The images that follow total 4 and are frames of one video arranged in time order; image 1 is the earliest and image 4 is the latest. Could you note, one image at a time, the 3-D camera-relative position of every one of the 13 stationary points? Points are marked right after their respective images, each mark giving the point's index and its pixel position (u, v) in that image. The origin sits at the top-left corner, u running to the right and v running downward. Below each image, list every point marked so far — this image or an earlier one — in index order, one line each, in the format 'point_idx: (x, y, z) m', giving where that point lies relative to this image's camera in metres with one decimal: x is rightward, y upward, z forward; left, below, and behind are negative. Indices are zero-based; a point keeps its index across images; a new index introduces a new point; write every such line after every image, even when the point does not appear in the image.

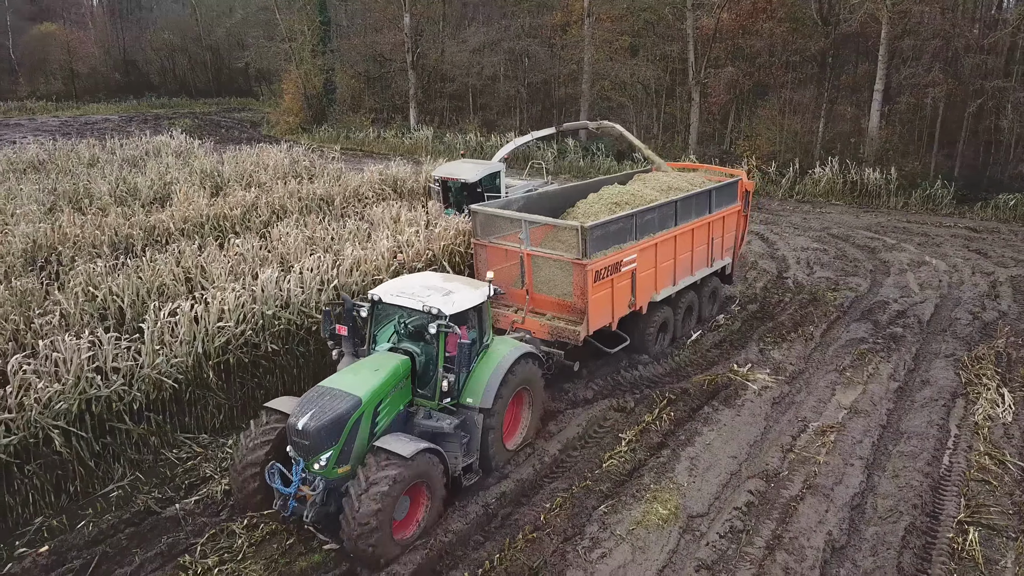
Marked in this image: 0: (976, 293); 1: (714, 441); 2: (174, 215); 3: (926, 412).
0: (+6.7, -0.1, +9.2) m
1: (+1.8, -1.3, +5.6) m
2: (-4.2, +0.9, +7.8) m
3: (+4.0, -1.2, +6.1) m
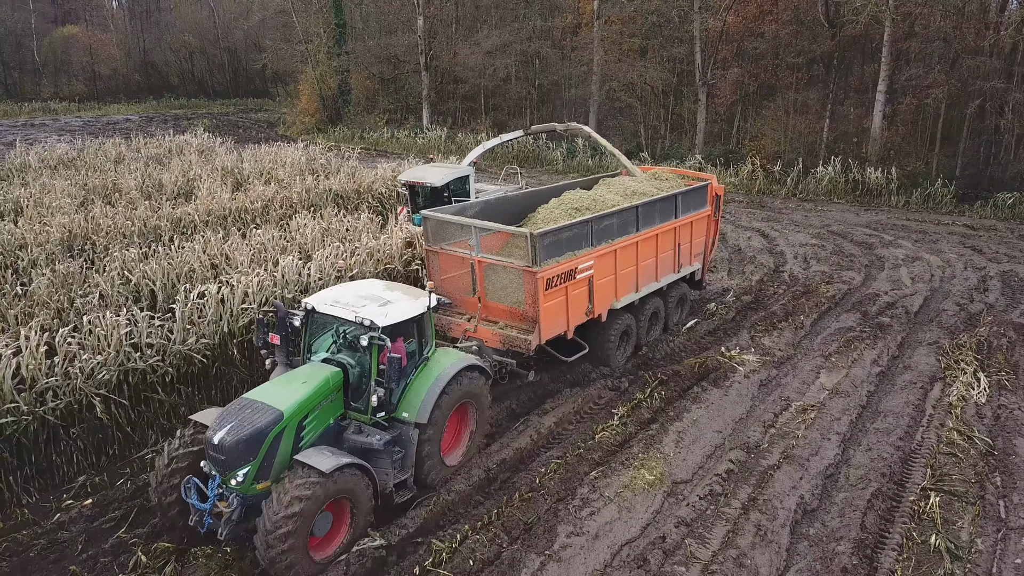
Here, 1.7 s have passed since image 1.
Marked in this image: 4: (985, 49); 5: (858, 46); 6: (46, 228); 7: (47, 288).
0: (+6.8, 0.0, +9.5) m
1: (+1.8, -1.2, +6.0) m
2: (-4.1, +1.1, +8.4) m
3: (+4.0, -1.1, +6.5) m
4: (+11.1, +5.6, +14.8) m
5: (+9.3, +6.5, +17.1) m
6: (-5.3, +0.7, +7.2) m
7: (-4.2, 0.0, +5.8) m
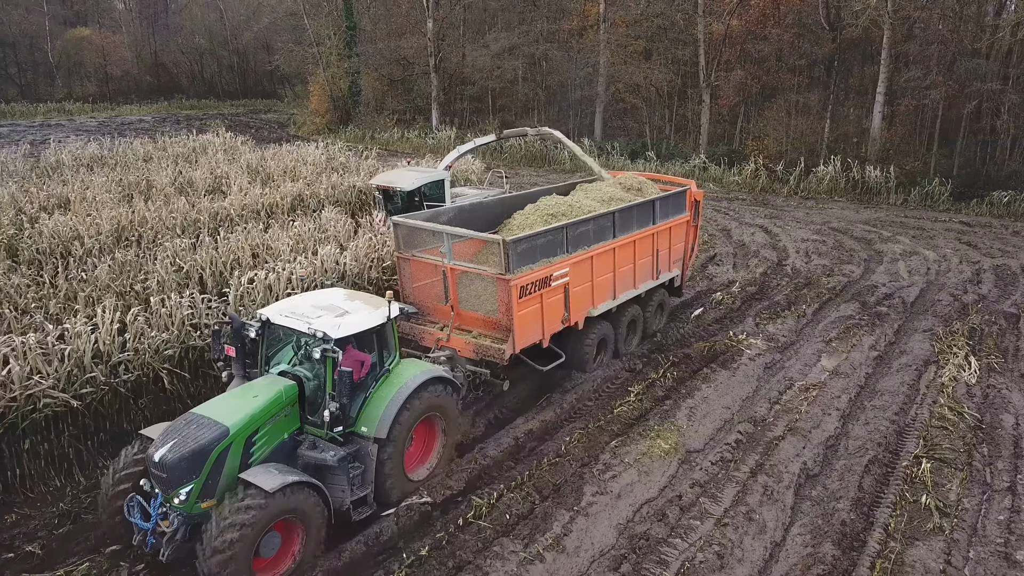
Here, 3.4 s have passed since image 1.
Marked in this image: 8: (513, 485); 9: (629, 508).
0: (+7.0, +0.1, +9.9) m
1: (+2.0, -1.1, +6.5) m
2: (-3.9, +1.2, +8.8) m
3: (+4.2, -1.0, +6.9) m
4: (+11.3, +5.7, +15.3) m
5: (+9.6, +6.6, +17.6) m
6: (-5.0, +0.8, +7.7) m
7: (-4.0, +0.1, +6.3) m
8: (0.0, -1.6, +5.1) m
9: (+0.9, -1.7, +4.8) m
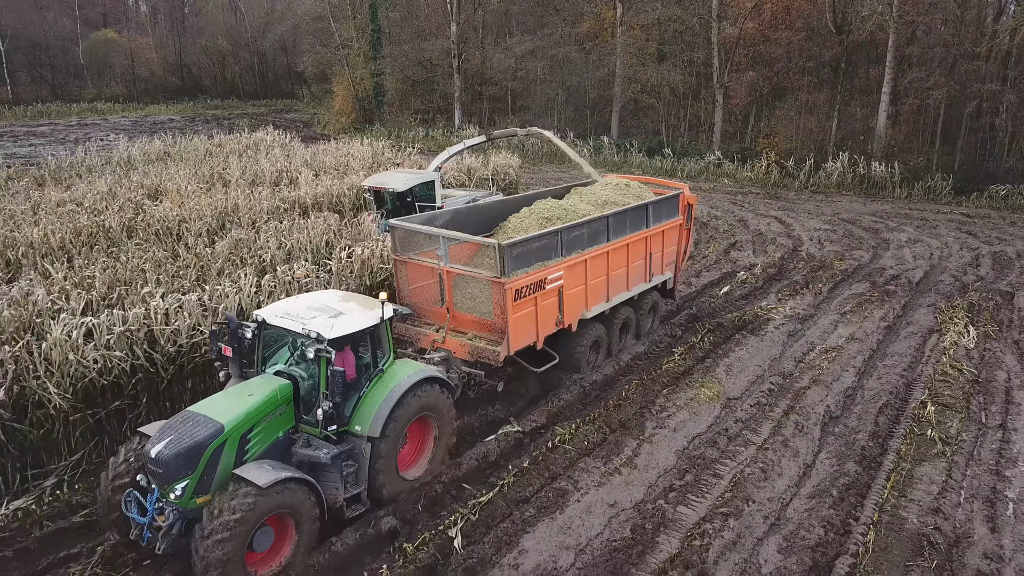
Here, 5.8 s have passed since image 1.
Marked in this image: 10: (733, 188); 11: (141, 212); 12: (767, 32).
0: (+7.7, +0.4, +10.9) m
1: (+2.7, -0.8, +7.4) m
2: (-3.2, +1.5, +9.8) m
3: (+4.9, -0.7, +7.9) m
4: (+12.1, +6.0, +16.3) m
5: (+10.3, +6.9, +18.5) m
6: (-4.3, +1.1, +8.7) m
7: (-3.3, +0.4, +7.3) m
8: (+0.7, -1.3, +6.1) m
9: (+1.6, -1.4, +5.8) m
10: (+6.0, +2.7, +17.1) m
11: (-5.0, +1.0, +8.5) m
12: (+7.7, +7.8, +19.3) m
